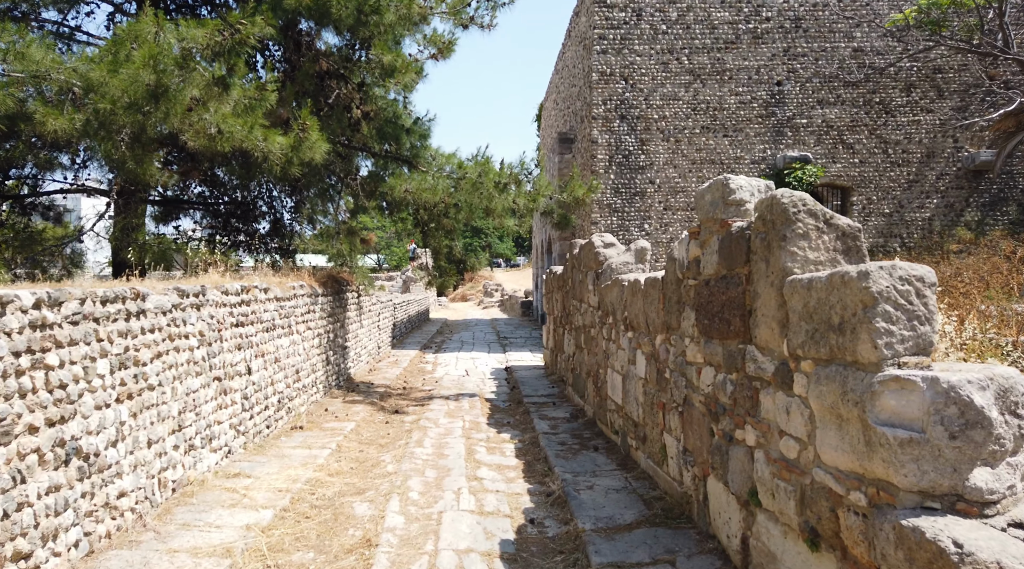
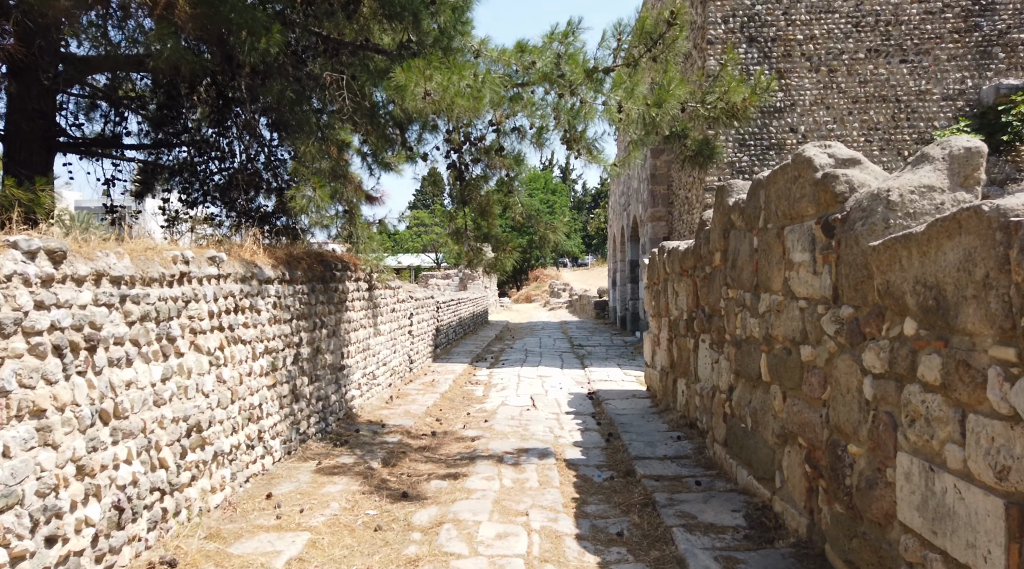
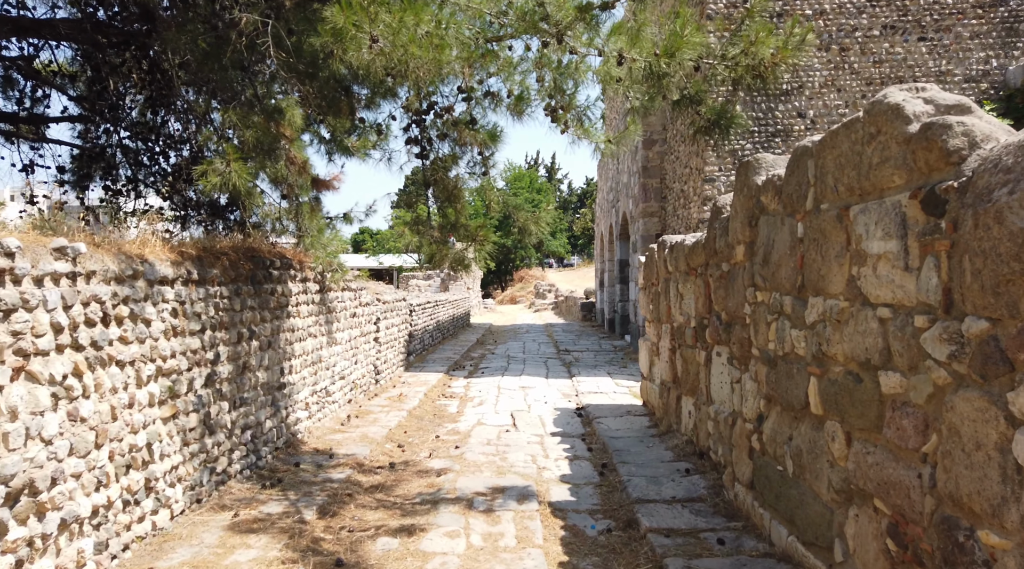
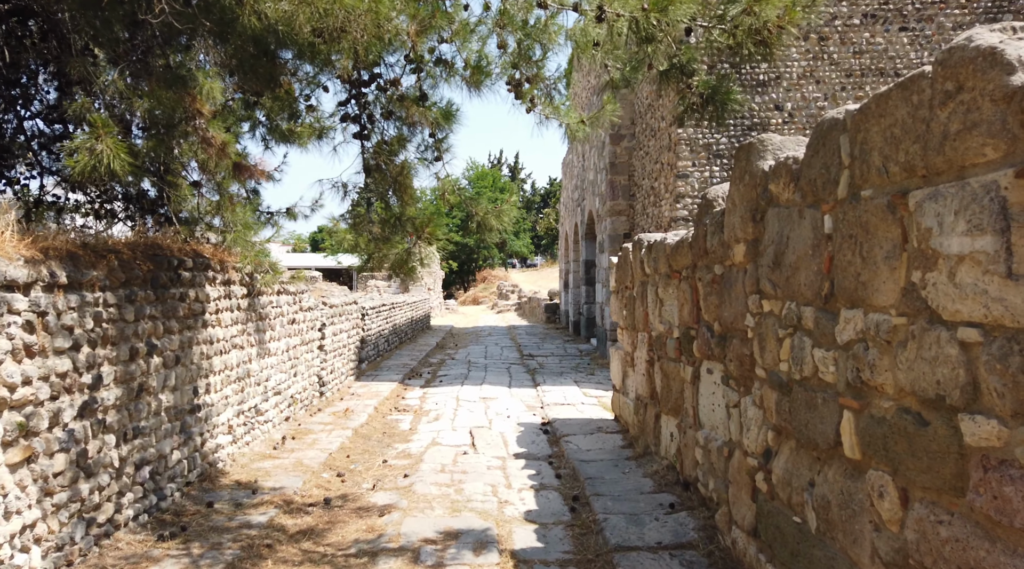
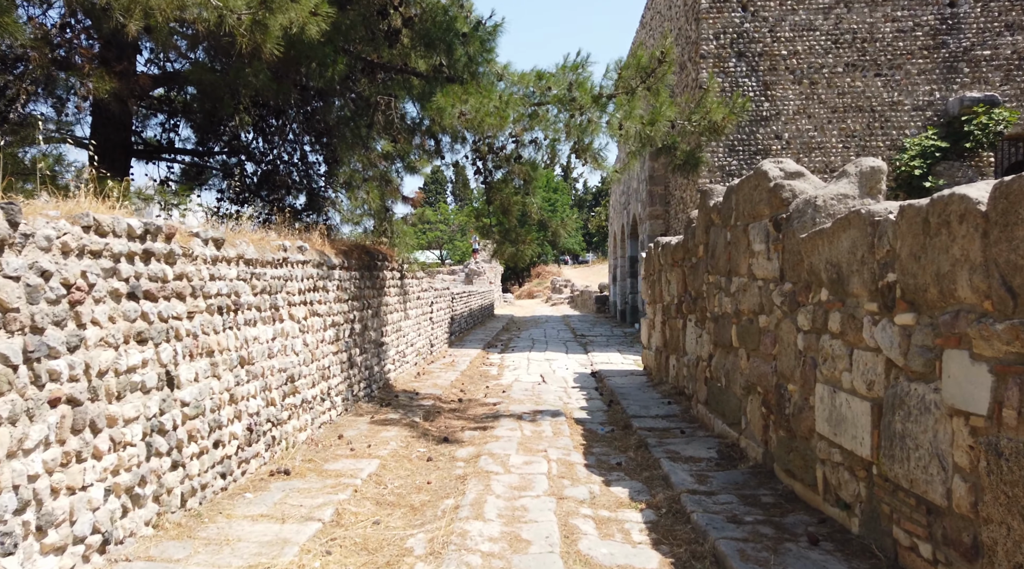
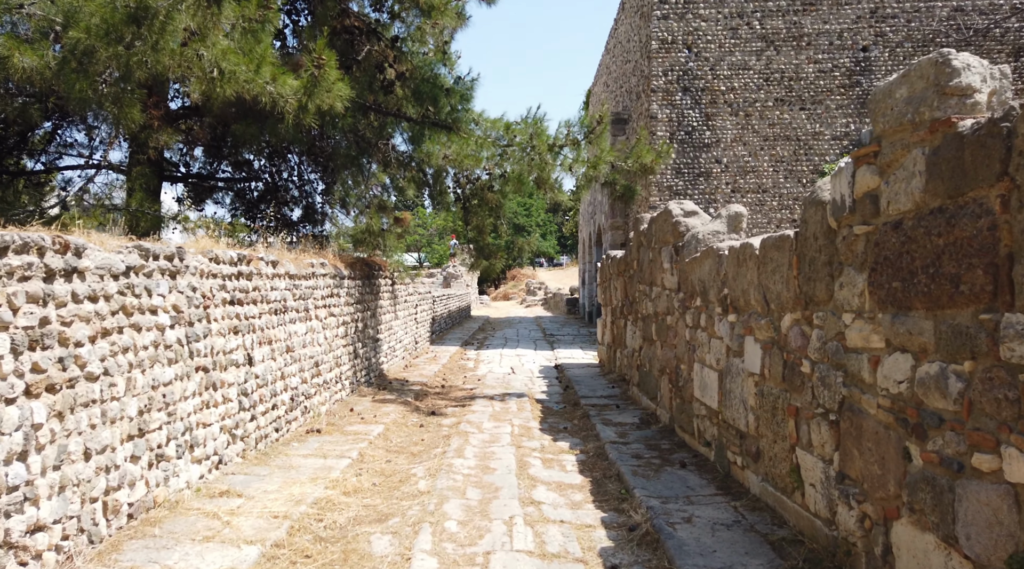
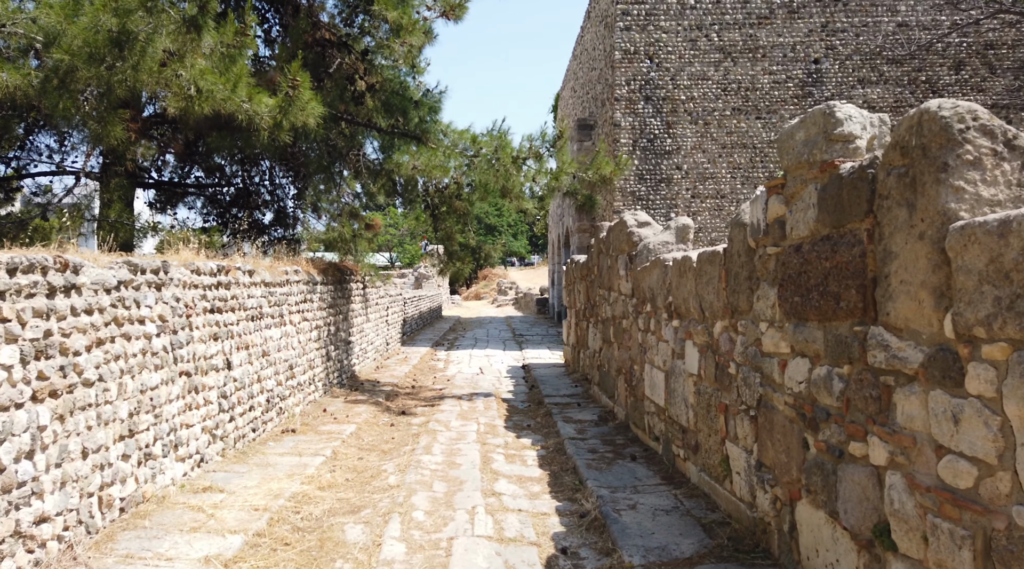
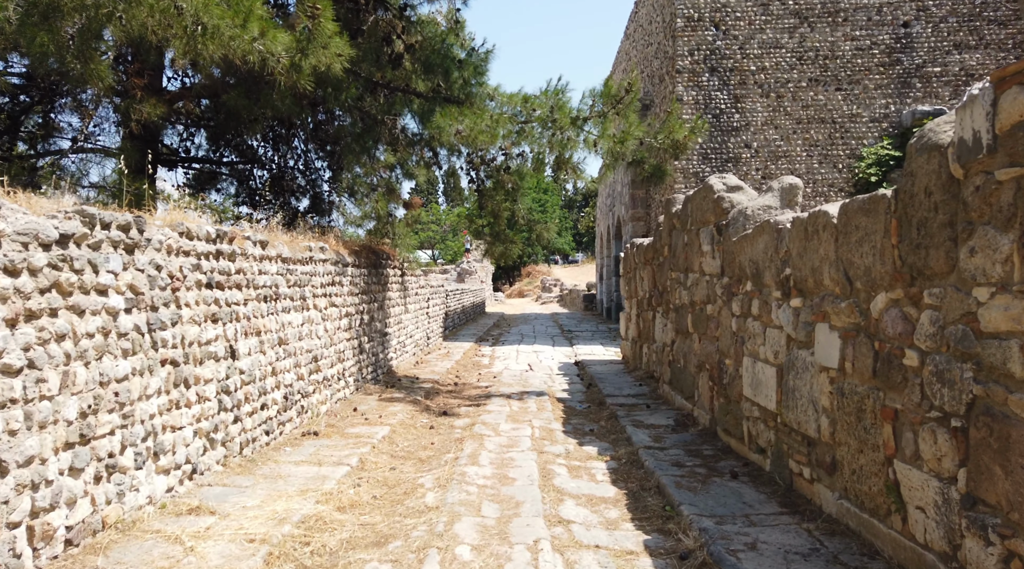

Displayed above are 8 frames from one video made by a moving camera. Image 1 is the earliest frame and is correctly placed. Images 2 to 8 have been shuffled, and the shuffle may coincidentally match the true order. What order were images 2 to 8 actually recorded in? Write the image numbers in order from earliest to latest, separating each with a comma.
7, 6, 8, 5, 2, 3, 4
